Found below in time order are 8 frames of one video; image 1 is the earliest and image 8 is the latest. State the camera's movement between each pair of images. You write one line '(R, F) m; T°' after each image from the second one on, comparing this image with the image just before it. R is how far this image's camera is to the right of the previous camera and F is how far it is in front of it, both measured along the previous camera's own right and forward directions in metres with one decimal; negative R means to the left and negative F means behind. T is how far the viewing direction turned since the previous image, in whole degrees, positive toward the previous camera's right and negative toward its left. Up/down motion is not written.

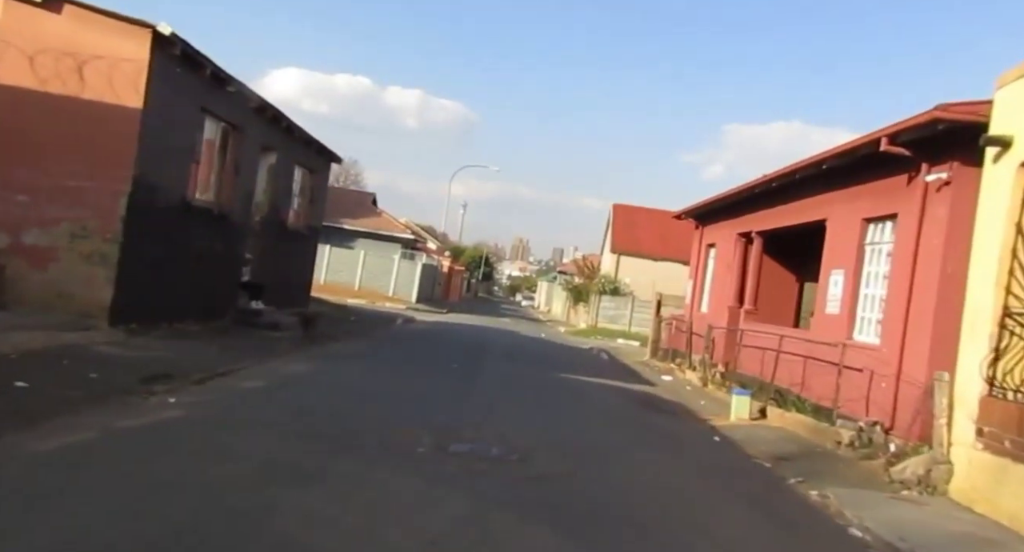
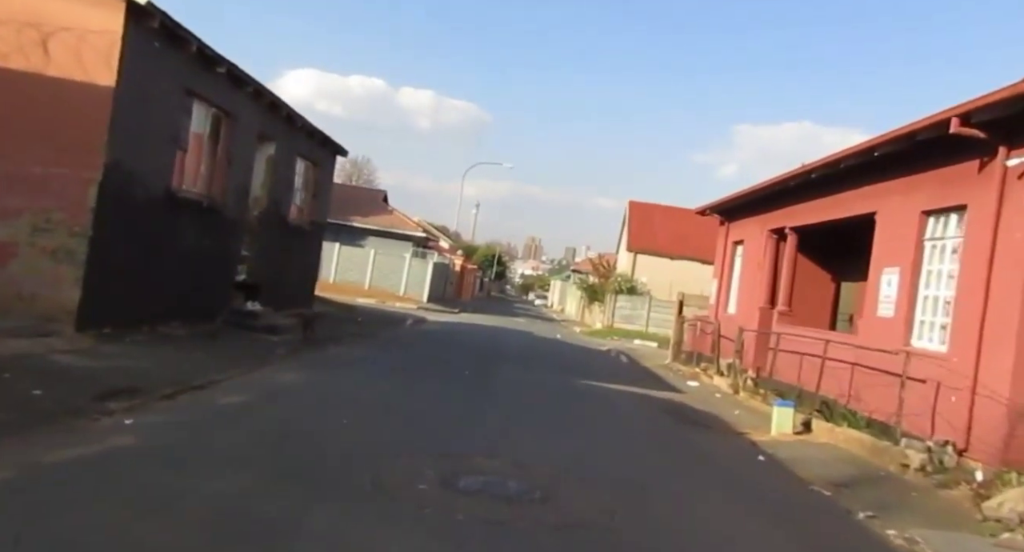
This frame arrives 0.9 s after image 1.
(-0.1, +1.4) m; -1°
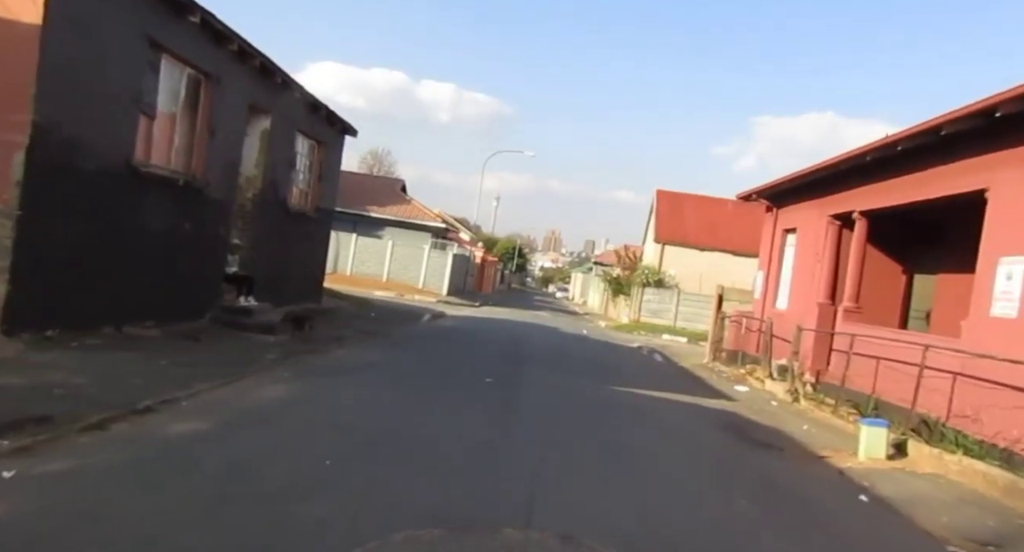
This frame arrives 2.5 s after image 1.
(-0.2, +2.2) m; -1°
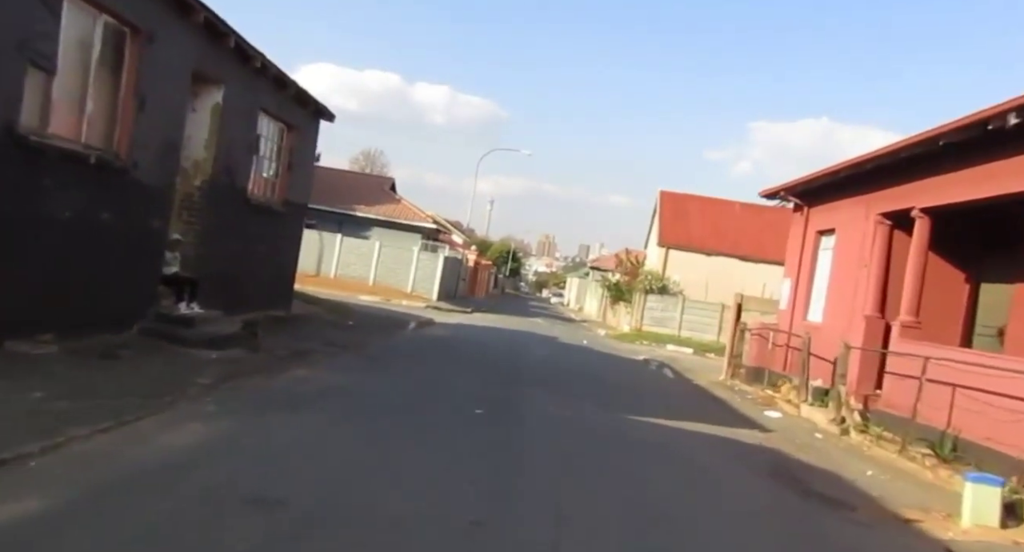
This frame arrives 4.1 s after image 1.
(-0.1, +2.6) m; 0°
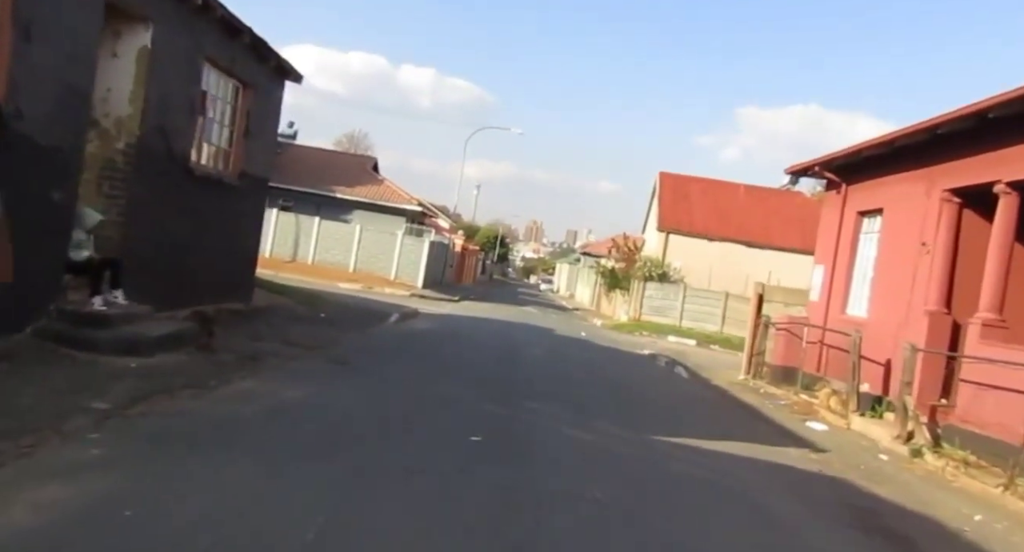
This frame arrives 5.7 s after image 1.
(-0.2, +2.5) m; +1°
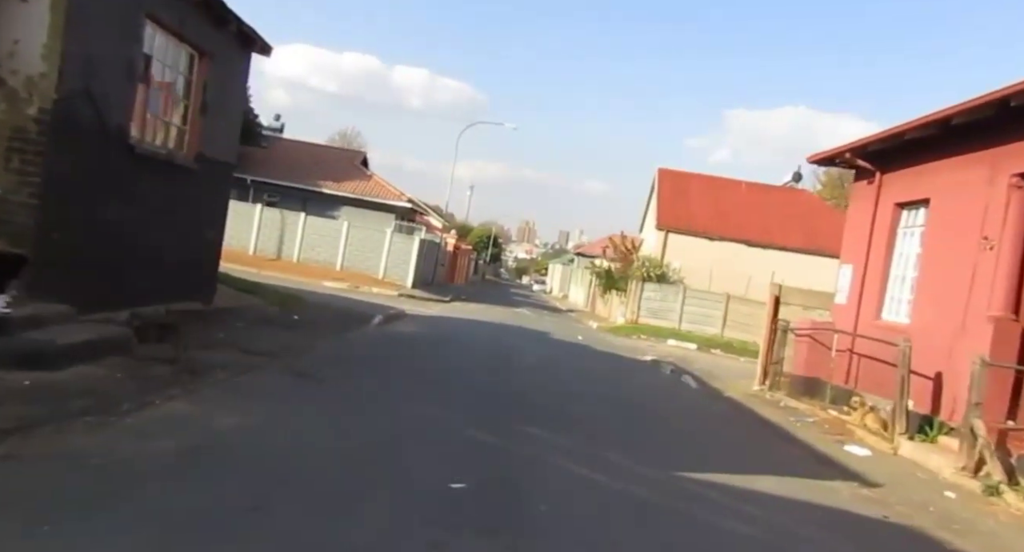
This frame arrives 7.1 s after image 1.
(0.0, +1.9) m; +1°
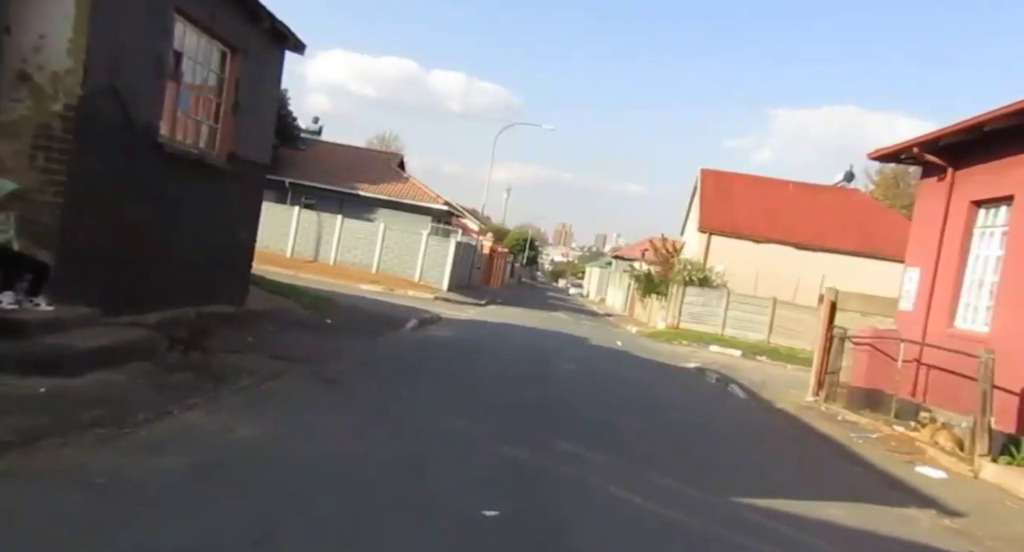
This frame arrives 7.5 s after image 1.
(-0.1, +0.9) m; -2°
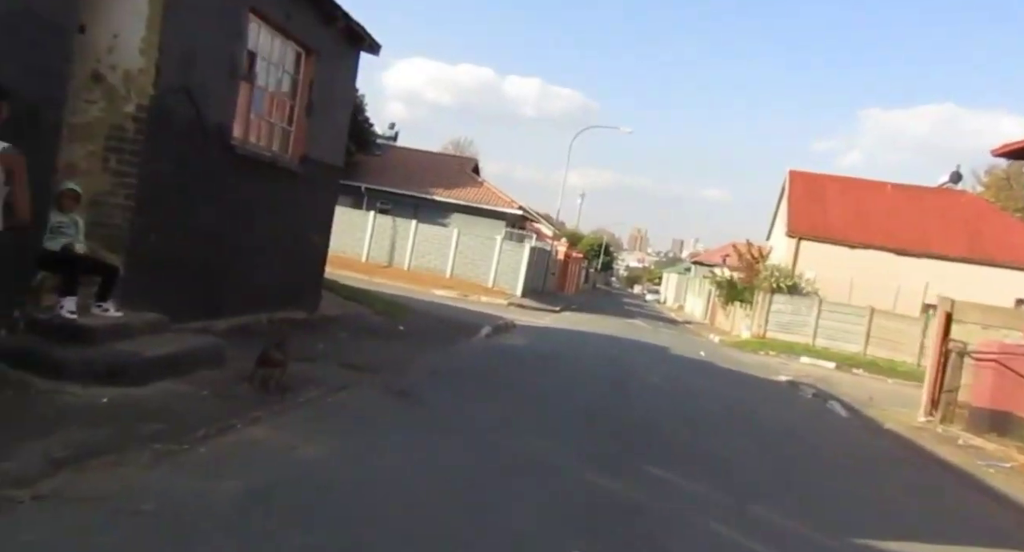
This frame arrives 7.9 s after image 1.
(-0.1, +1.0) m; -5°
